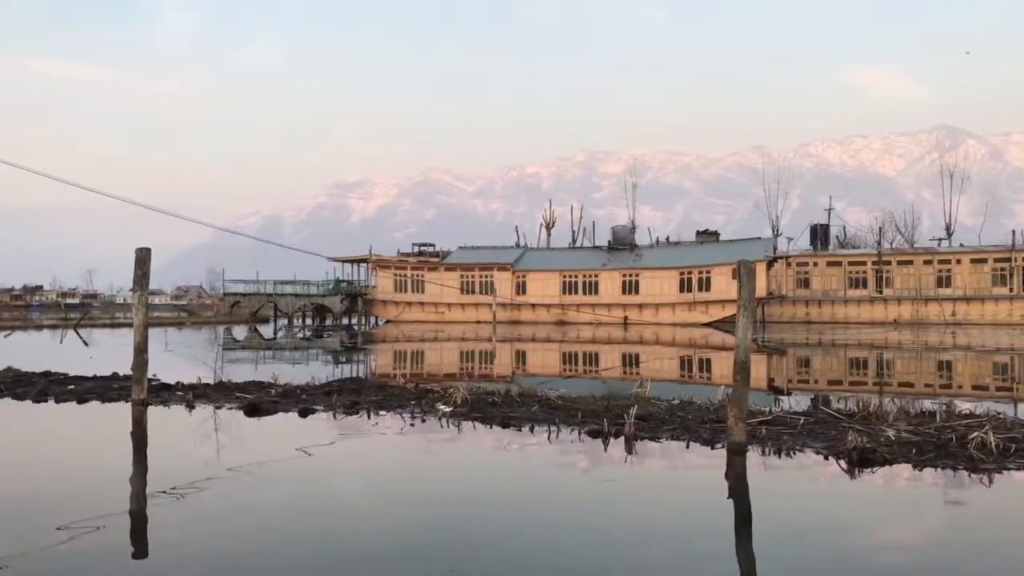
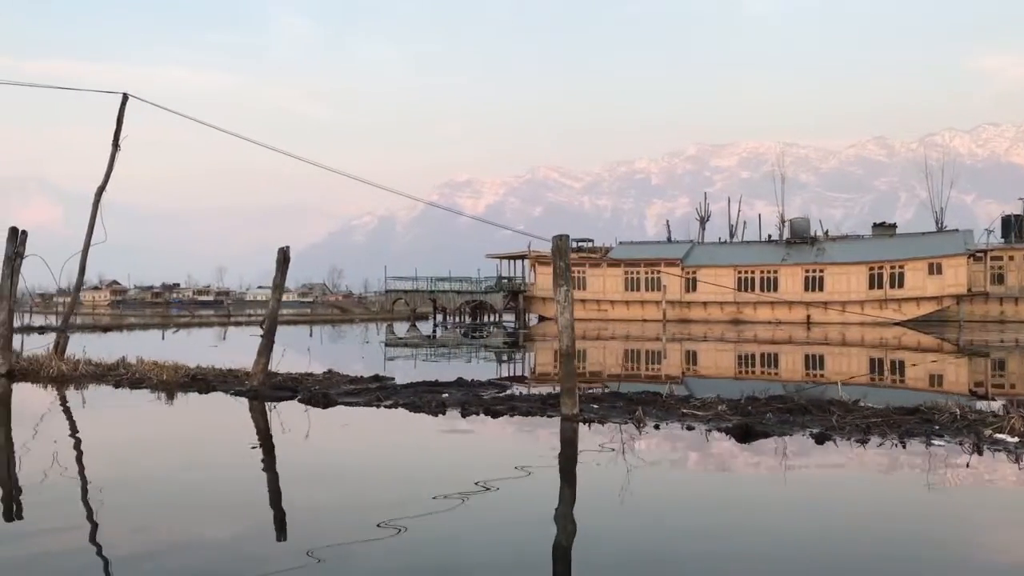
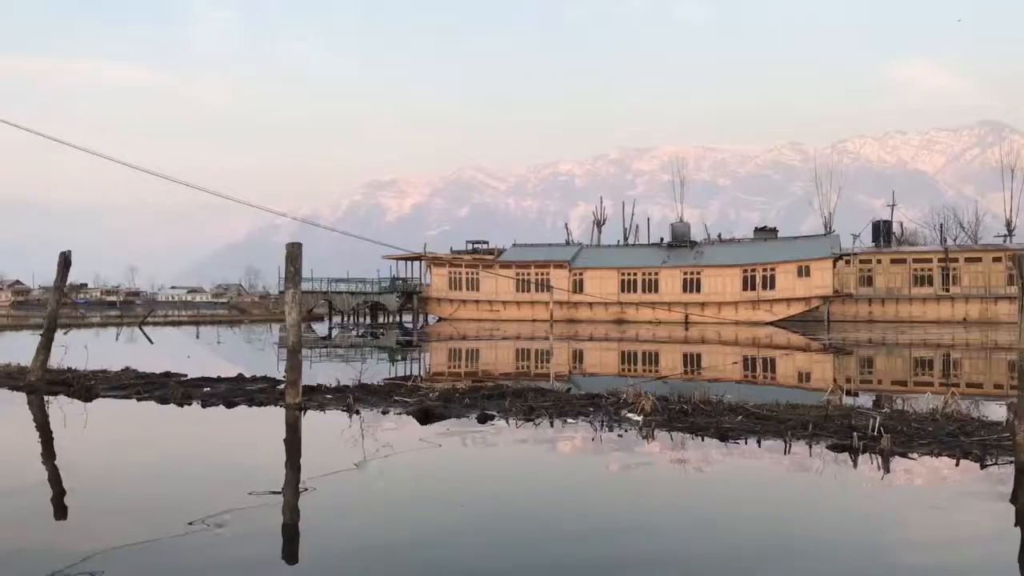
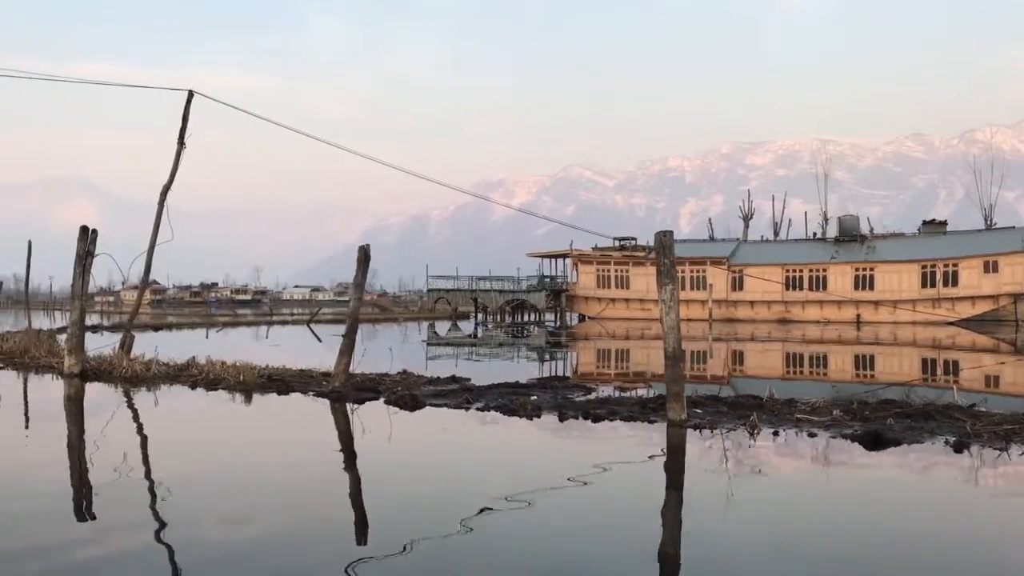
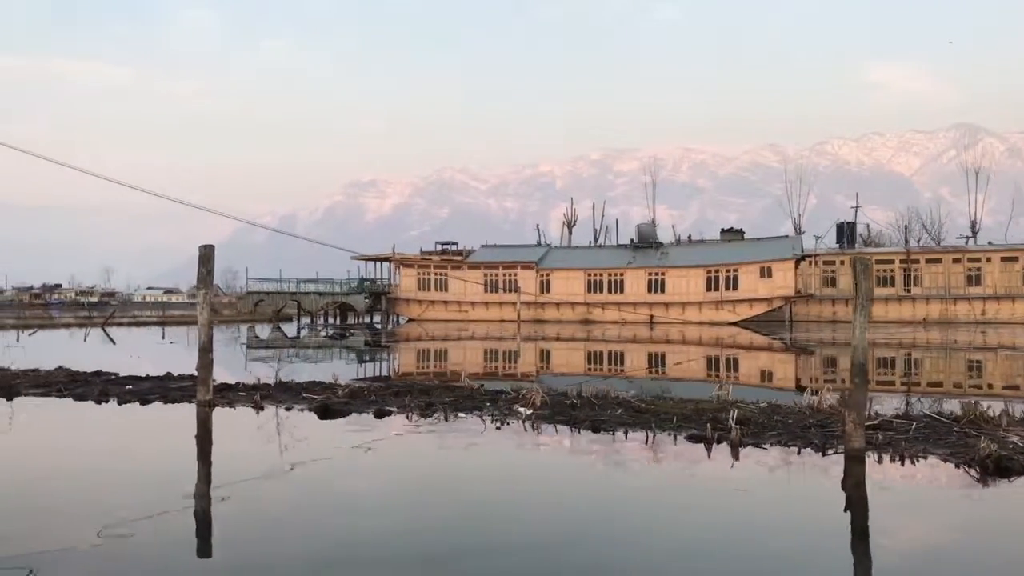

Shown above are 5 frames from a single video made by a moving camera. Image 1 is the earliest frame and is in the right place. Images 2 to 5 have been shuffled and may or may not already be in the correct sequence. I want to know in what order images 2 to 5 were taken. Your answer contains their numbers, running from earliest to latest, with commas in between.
5, 3, 2, 4
